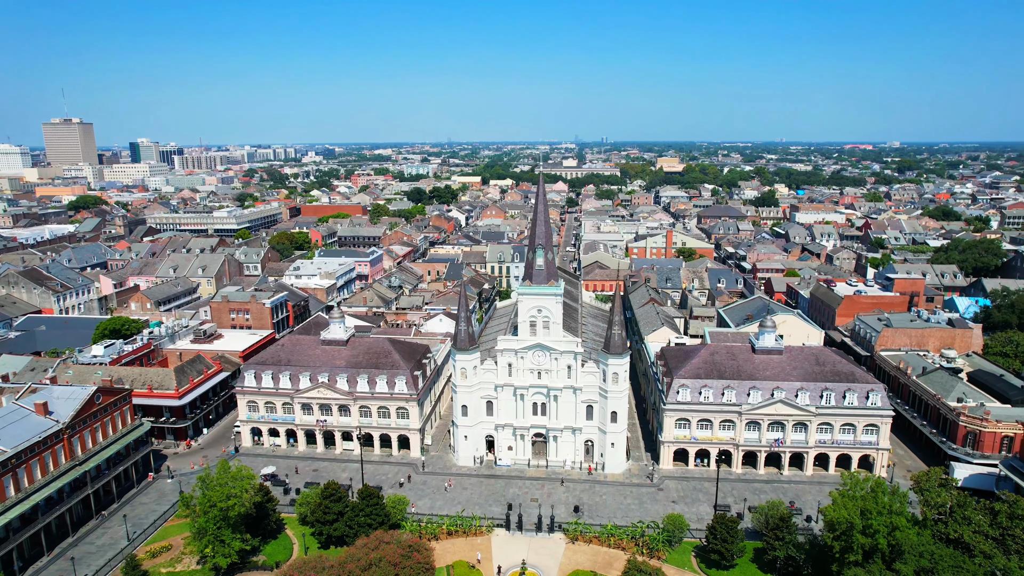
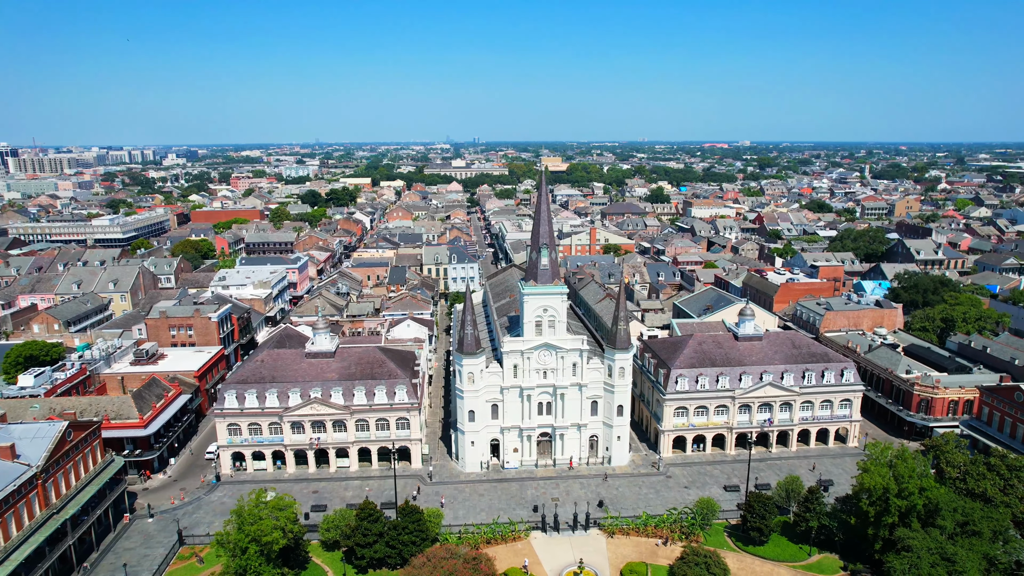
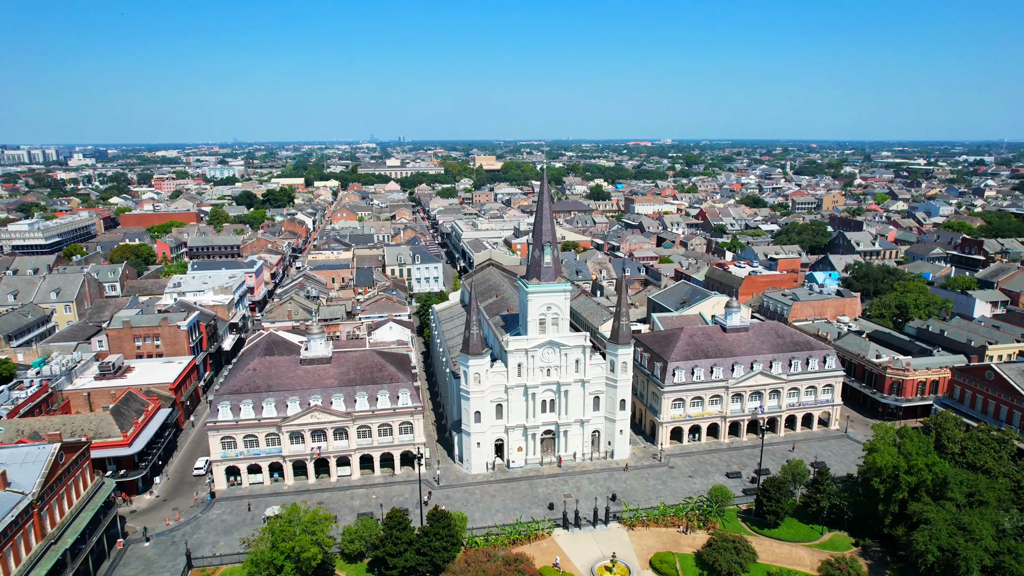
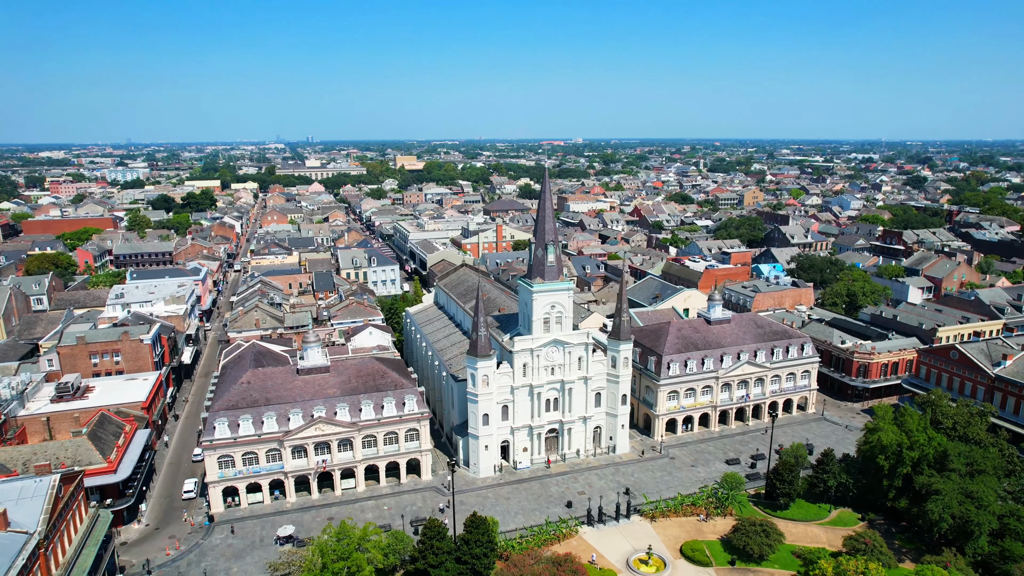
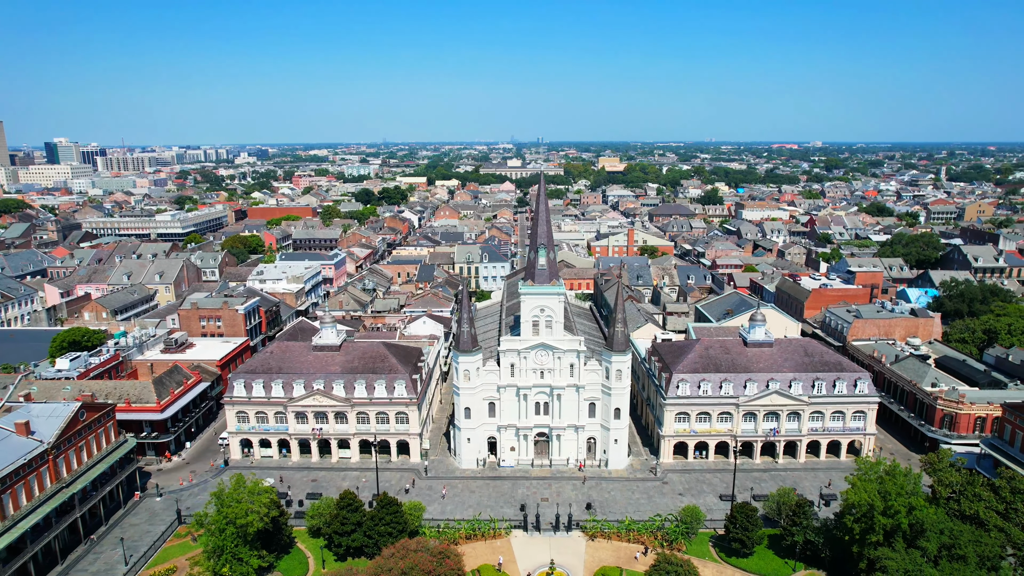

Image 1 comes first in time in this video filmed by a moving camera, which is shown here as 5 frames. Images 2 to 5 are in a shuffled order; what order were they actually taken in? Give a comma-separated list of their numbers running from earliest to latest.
5, 2, 3, 4
